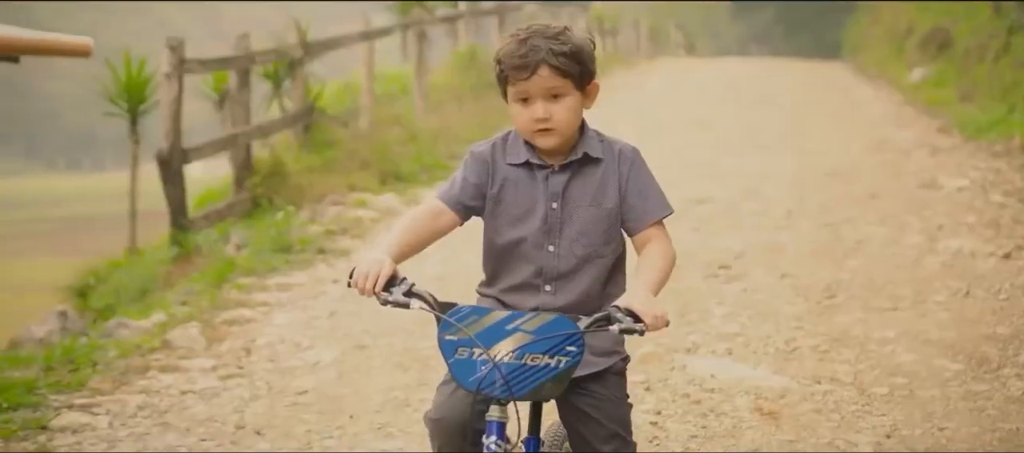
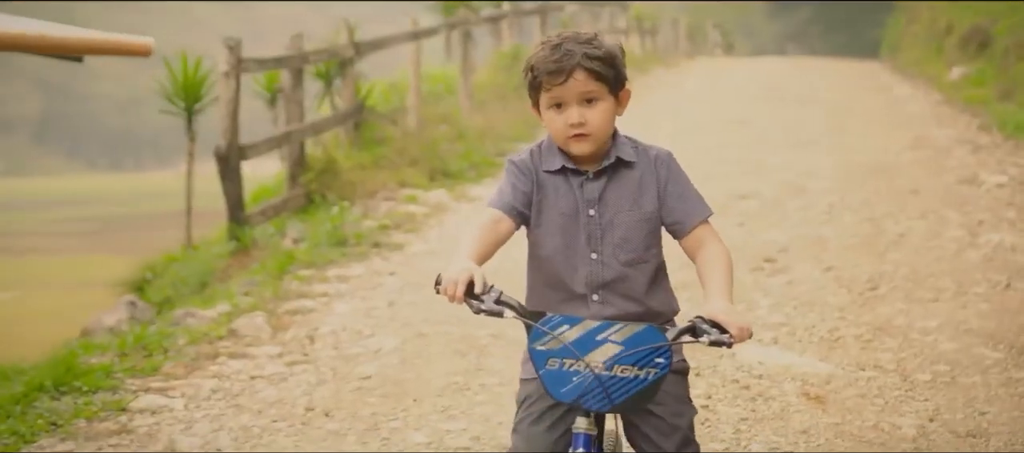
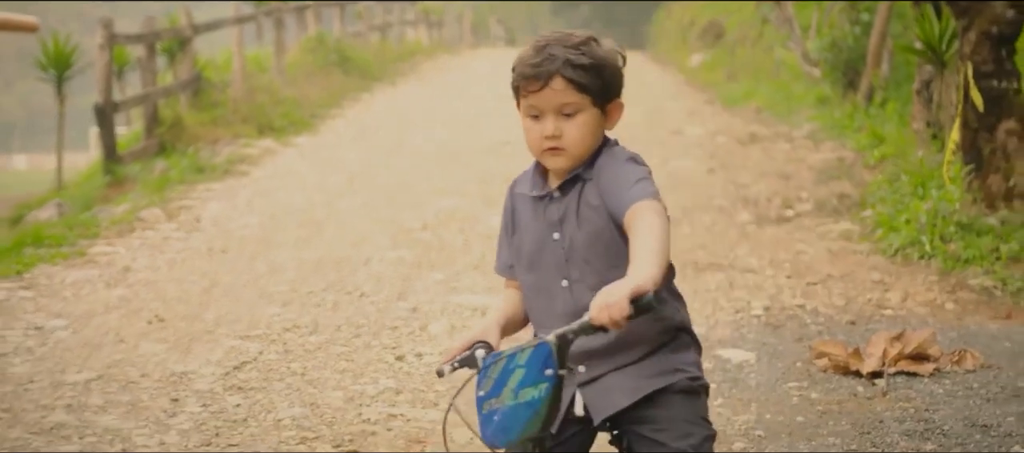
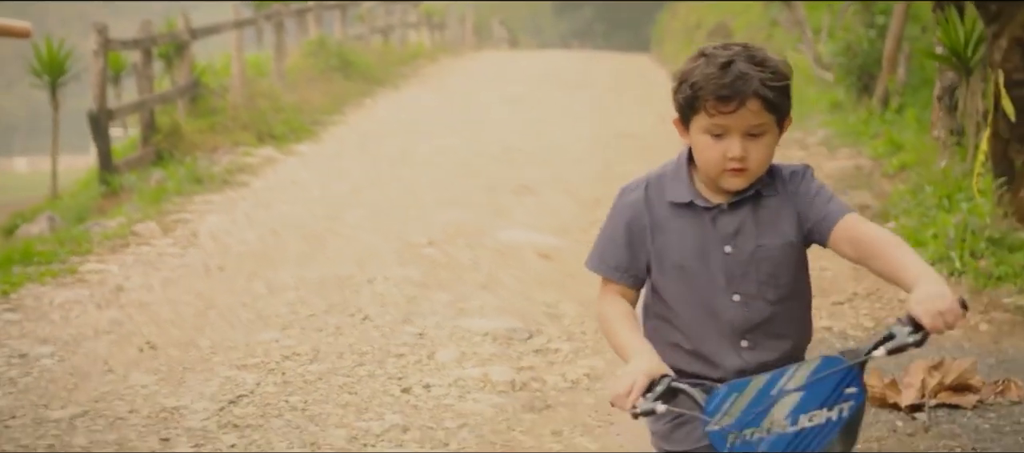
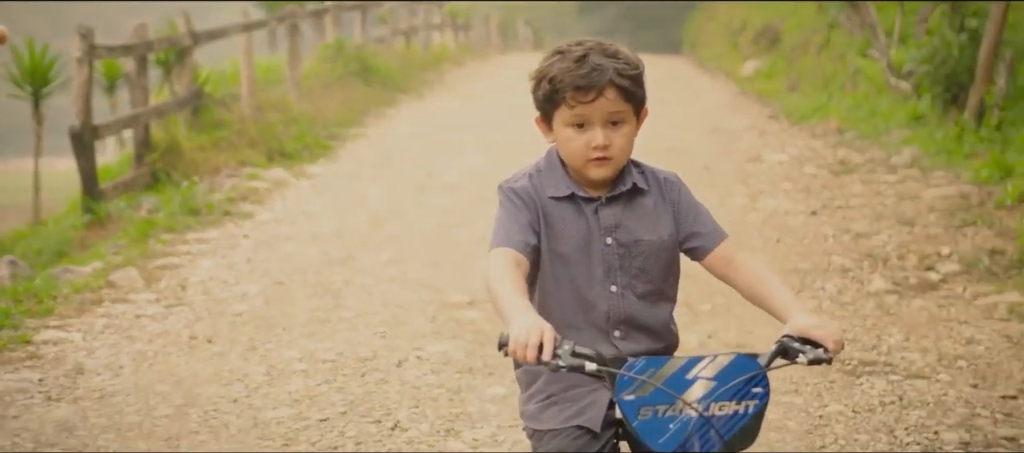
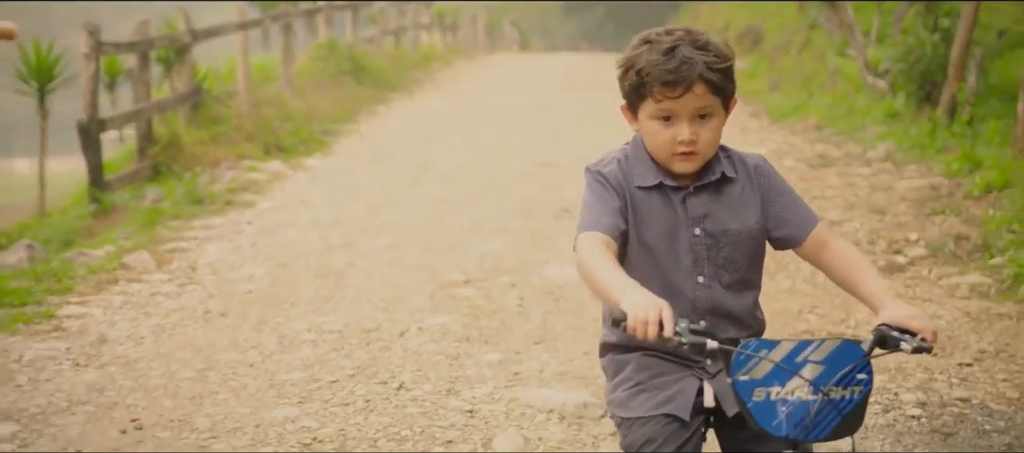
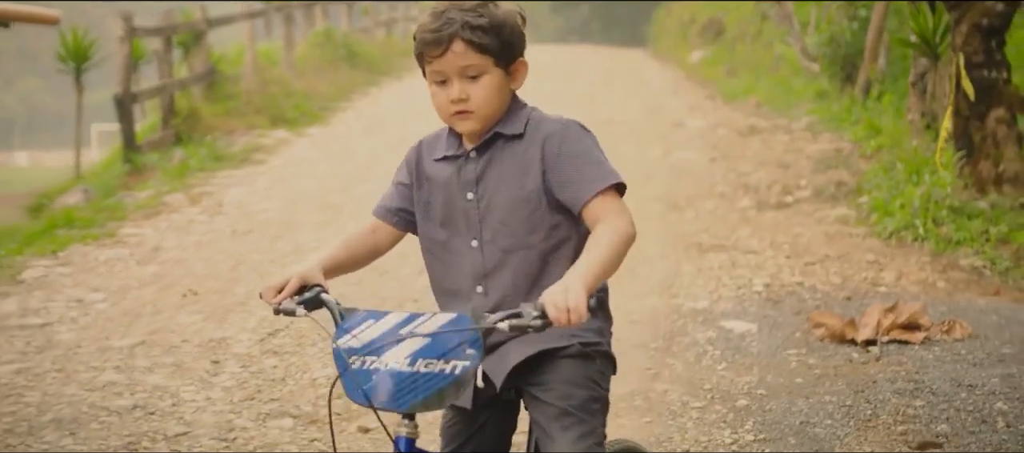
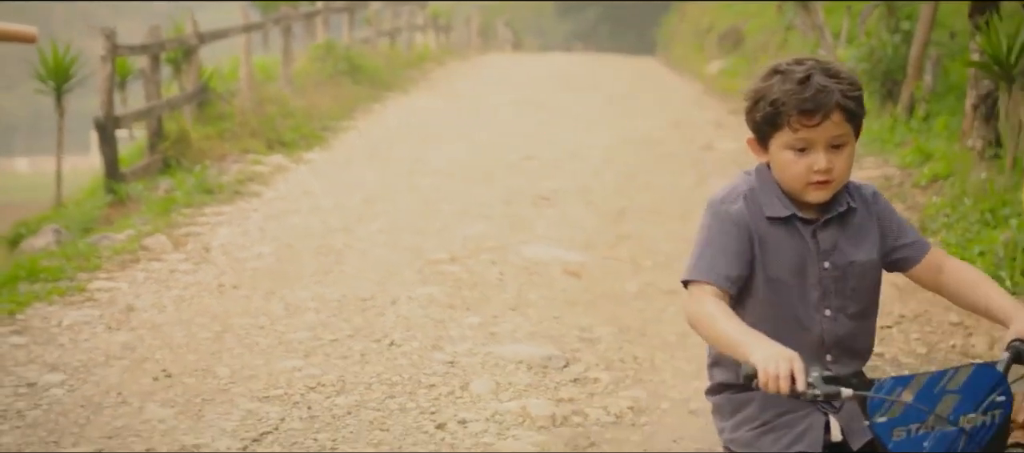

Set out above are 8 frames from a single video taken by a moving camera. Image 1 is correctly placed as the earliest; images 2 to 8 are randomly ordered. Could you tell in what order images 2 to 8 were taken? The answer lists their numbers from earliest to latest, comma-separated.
2, 5, 6, 8, 4, 3, 7
